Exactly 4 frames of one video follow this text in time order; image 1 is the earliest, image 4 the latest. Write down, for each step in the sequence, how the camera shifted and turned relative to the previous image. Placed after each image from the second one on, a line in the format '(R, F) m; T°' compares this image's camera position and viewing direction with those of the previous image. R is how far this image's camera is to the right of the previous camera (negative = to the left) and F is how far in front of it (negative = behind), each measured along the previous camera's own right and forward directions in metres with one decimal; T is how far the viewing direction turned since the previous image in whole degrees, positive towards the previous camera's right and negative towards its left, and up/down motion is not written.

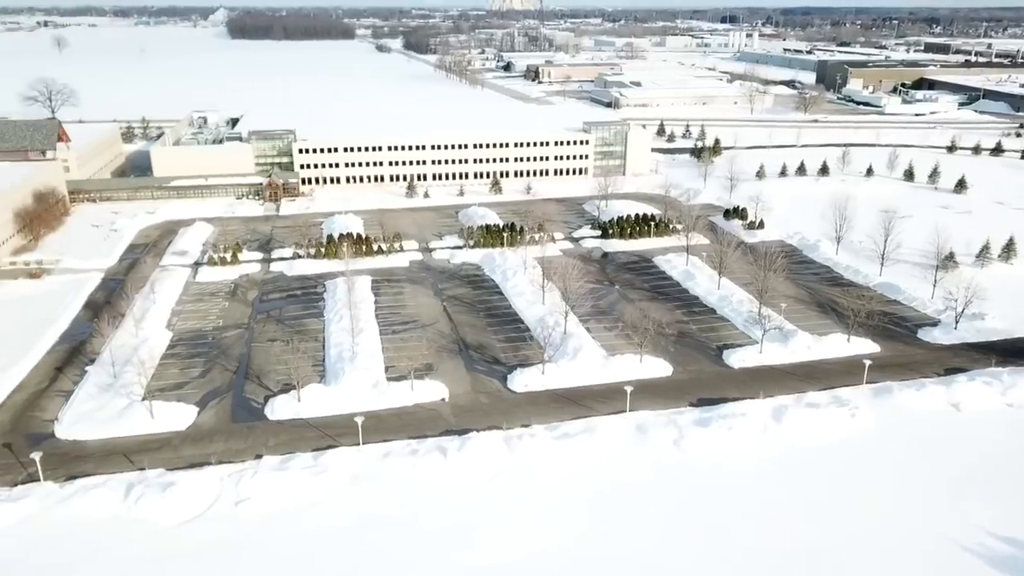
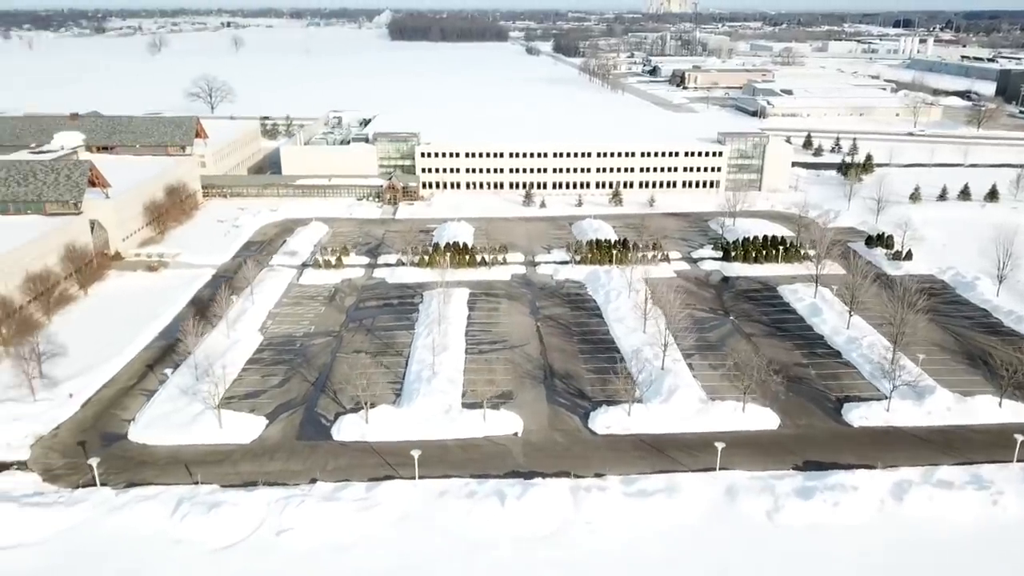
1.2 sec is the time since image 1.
(+1.9, +2.9) m; -10°
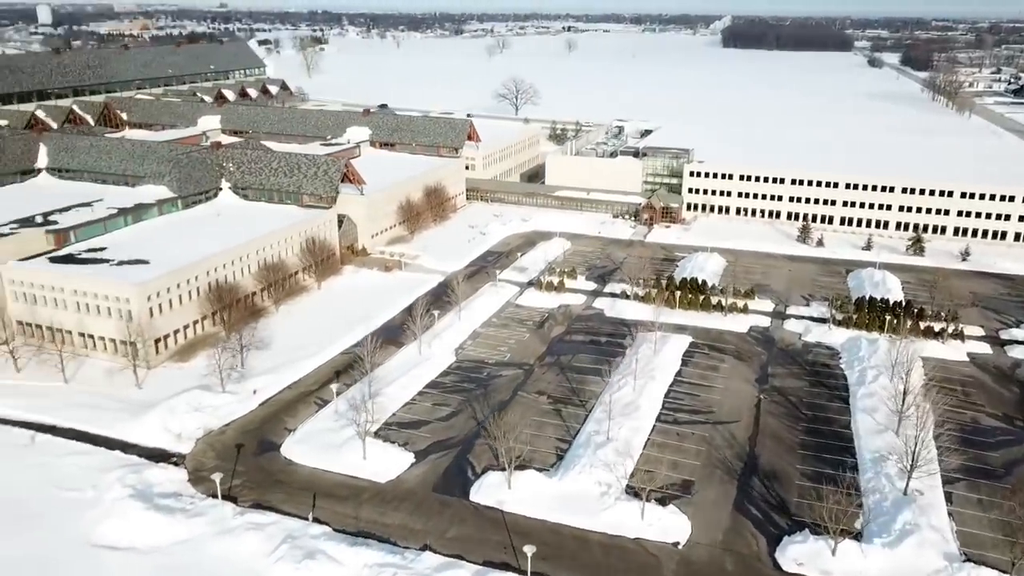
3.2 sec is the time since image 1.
(+3.3, +5.6) m; -21°
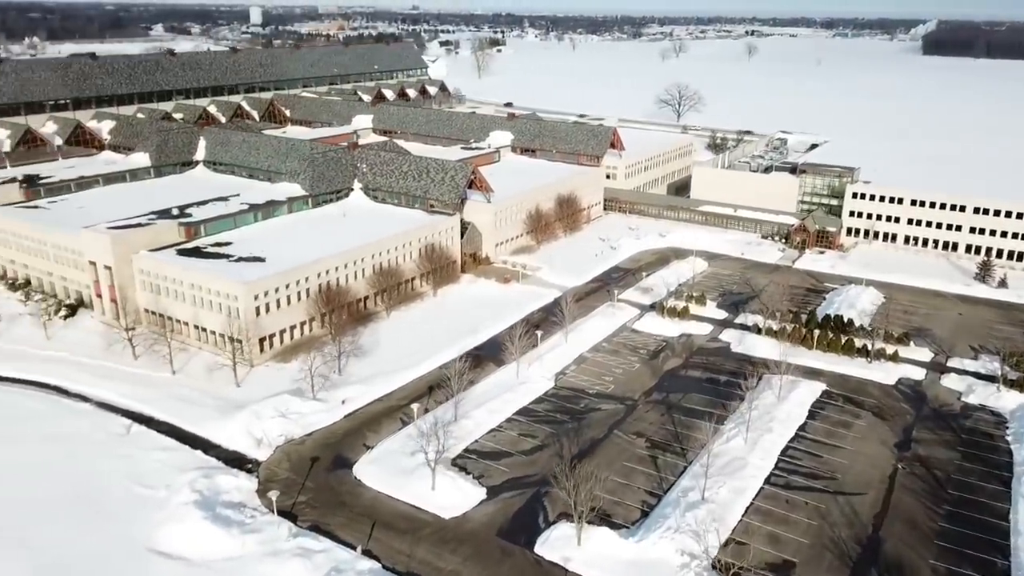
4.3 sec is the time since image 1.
(+2.1, +2.7) m; -11°
